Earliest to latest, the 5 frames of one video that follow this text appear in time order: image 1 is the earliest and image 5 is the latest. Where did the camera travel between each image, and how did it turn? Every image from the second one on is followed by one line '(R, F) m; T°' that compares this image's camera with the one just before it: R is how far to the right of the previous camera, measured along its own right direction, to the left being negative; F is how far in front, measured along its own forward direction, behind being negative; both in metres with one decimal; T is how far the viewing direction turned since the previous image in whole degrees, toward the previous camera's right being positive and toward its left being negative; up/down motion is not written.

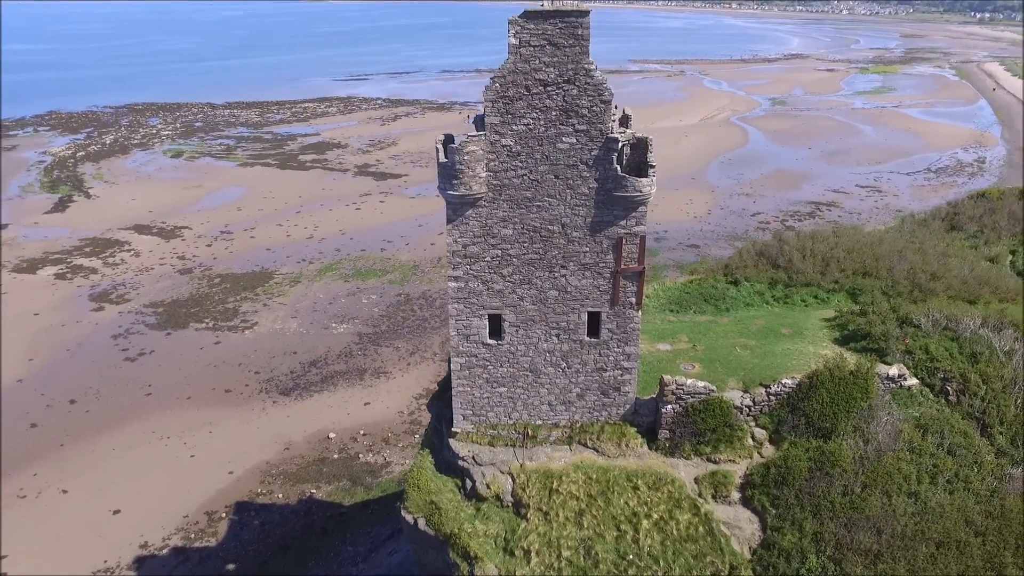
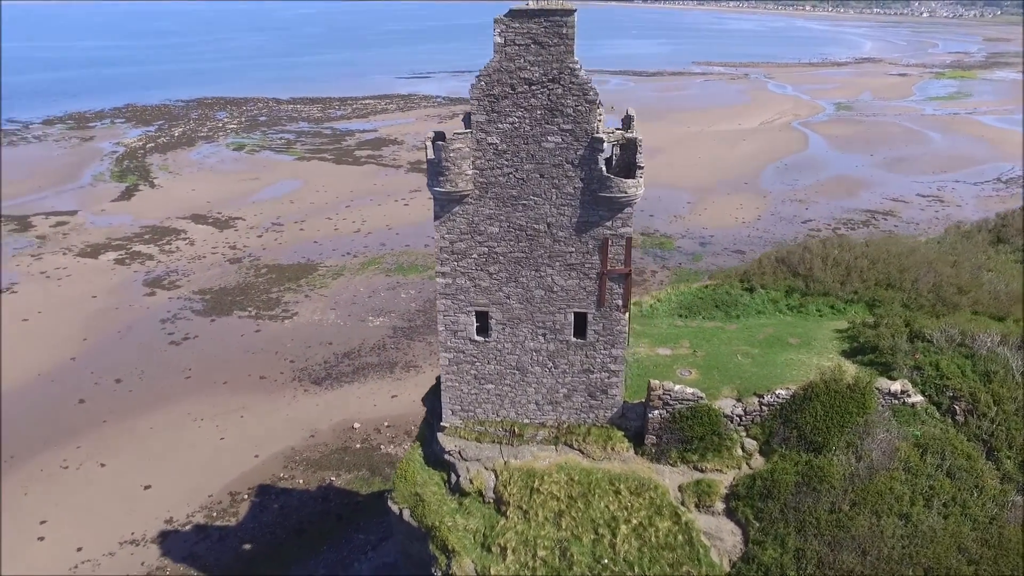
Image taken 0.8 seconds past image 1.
(+1.0, 0.0) m; -5°
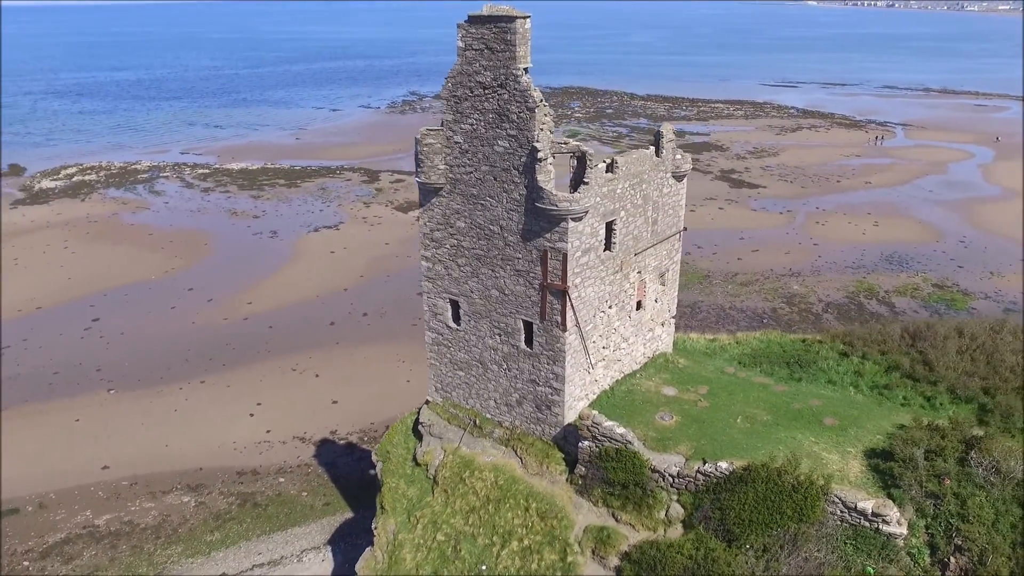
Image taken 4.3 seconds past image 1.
(+5.1, +1.1) m; -28°
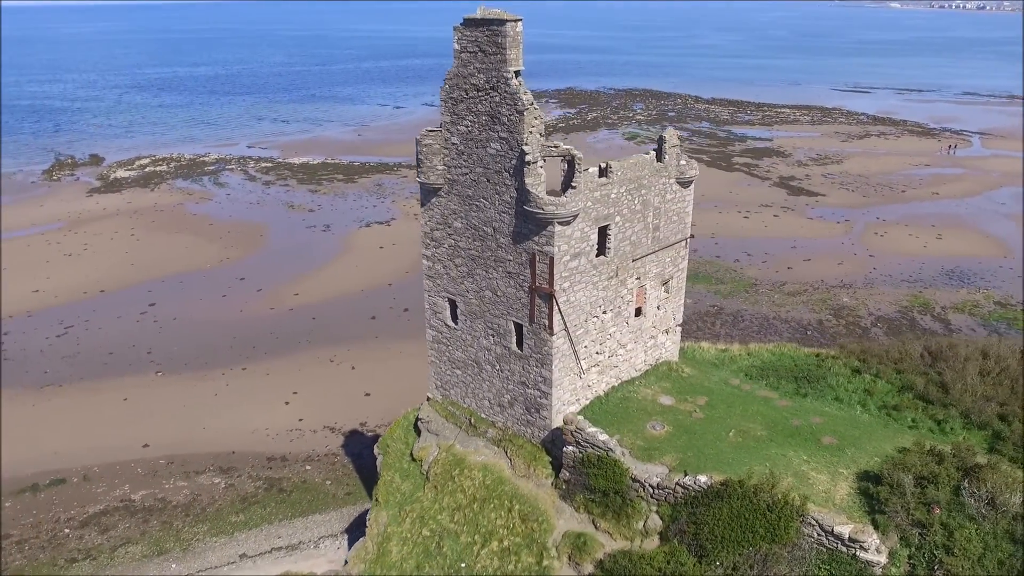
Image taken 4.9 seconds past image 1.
(+1.0, 0.0) m; -5°
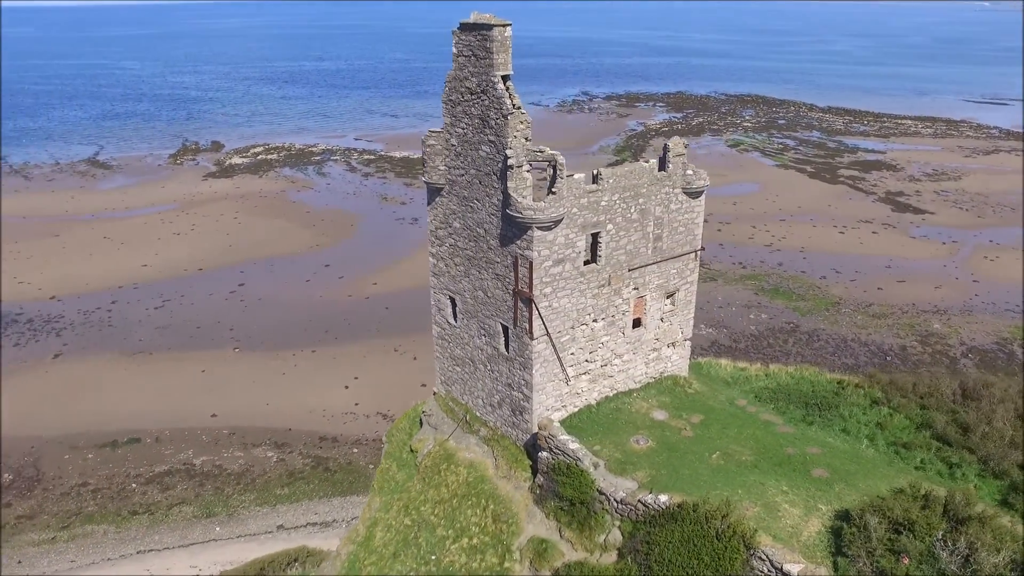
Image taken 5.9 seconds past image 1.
(+1.6, +0.1) m; -9°
